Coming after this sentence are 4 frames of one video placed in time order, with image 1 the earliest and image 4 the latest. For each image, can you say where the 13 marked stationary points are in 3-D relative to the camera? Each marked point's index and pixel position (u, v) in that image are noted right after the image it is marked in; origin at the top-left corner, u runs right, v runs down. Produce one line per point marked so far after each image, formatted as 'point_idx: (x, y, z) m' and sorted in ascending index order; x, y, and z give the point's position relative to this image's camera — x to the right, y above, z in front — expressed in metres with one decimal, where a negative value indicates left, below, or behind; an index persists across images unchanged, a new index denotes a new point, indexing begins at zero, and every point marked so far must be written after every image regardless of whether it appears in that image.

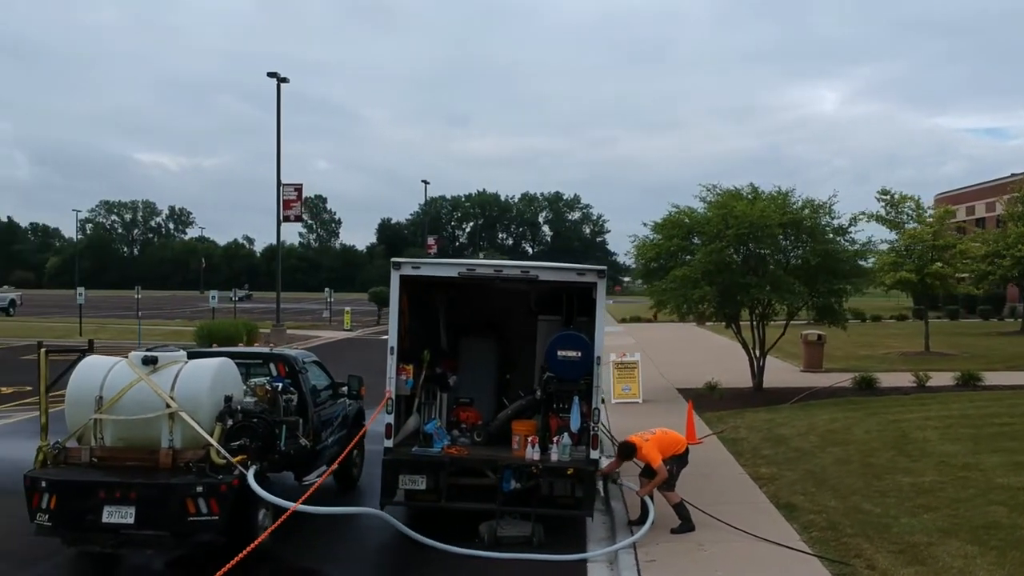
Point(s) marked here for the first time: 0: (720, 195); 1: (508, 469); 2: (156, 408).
0: (+3.4, +1.5, +16.1) m
1: (0.0, -1.4, +7.9) m
2: (-2.5, -0.9, +7.1) m
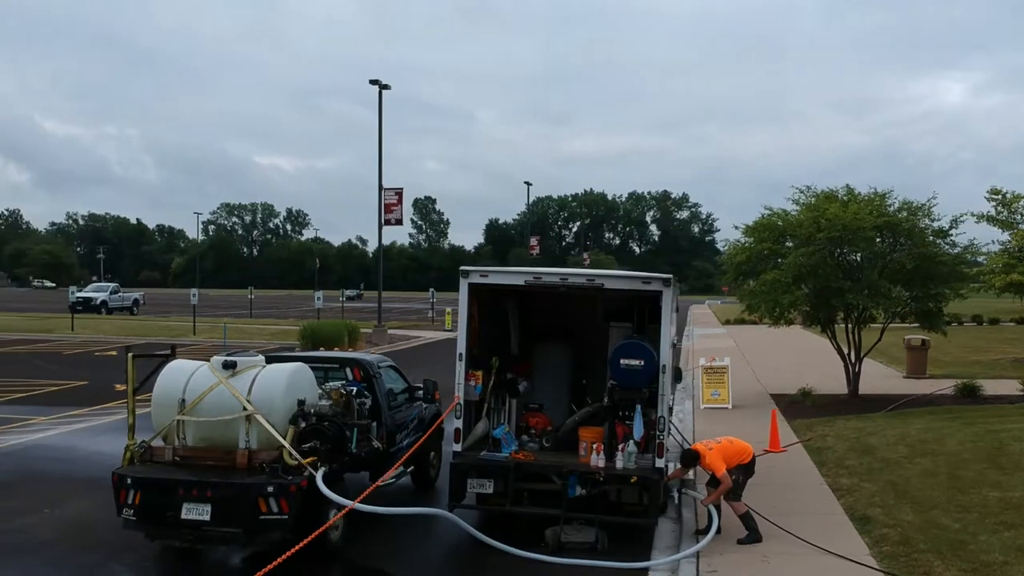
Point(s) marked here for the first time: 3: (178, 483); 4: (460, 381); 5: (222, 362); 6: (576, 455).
0: (+4.8, +1.4, +15.8) m
1: (+0.5, -1.5, +7.9) m
2: (-2.1, -0.9, +7.5) m
3: (-2.4, -1.4, +7.1) m
4: (-0.4, -0.8, +8.3) m
5: (-2.2, -0.6, +7.7) m
6: (+0.5, -1.4, +8.3) m
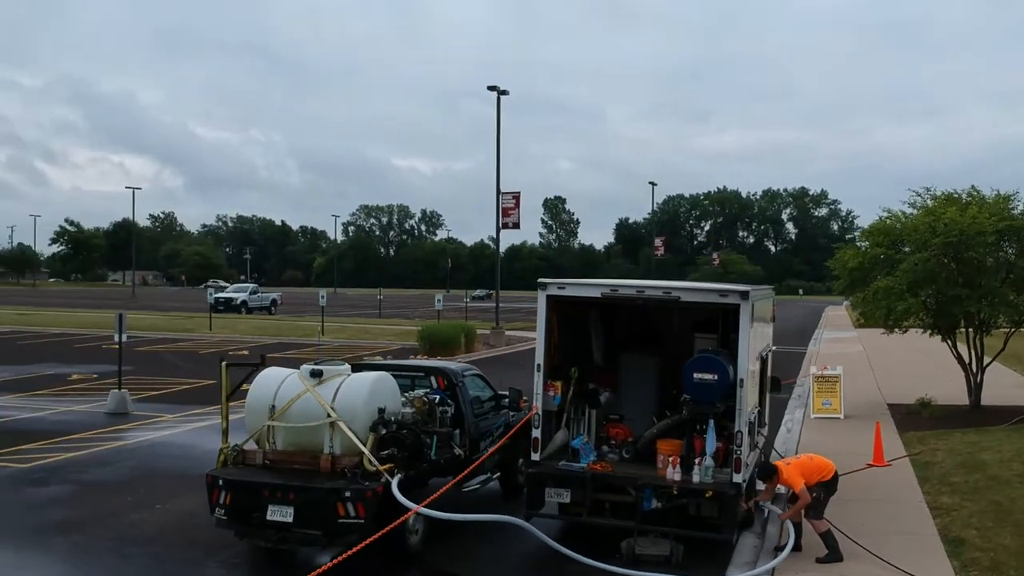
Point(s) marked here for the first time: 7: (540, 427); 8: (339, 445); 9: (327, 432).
0: (+6.4, +1.3, +15.2) m
1: (+1.1, -1.6, +8.0) m
2: (-1.5, -1.0, +7.8) m
3: (-1.8, -1.5, +7.5) m
4: (+0.2, -0.9, +8.5) m
5: (-1.6, -0.7, +8.1) m
6: (+1.2, -1.5, +8.3) m
7: (+0.2, -1.2, +8.5) m
8: (-1.4, -1.2, +7.8) m
9: (-1.5, -1.1, +7.8) m
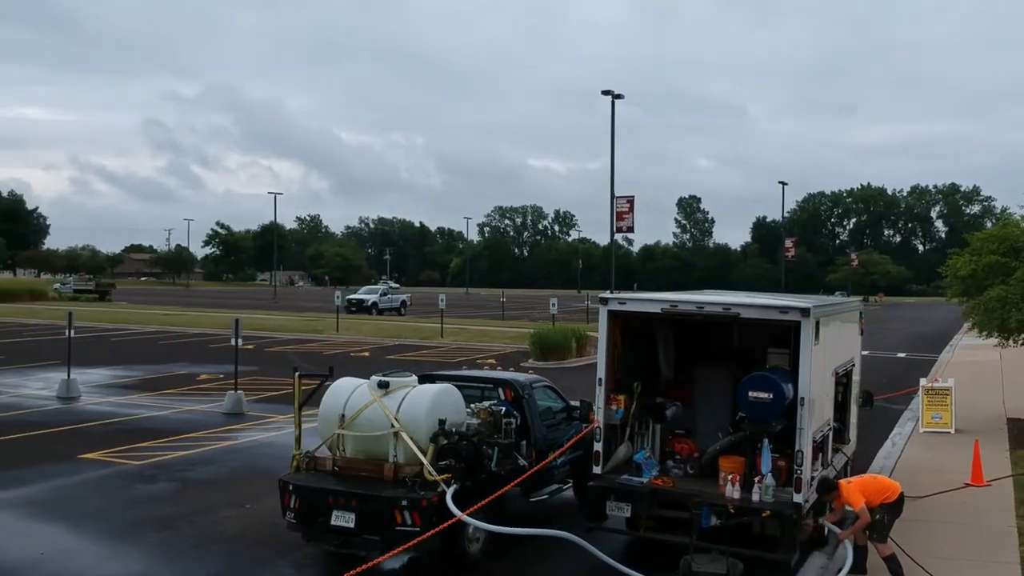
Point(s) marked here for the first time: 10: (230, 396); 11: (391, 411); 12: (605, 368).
0: (+7.8, +1.2, +14.3) m
1: (+1.5, -1.7, +7.9) m
2: (-1.1, -1.1, +8.2) m
3: (-1.4, -1.6, +7.9) m
4: (+0.7, -1.0, +8.5) m
5: (-1.1, -0.8, +8.5) m
6: (+1.7, -1.6, +8.3) m
7: (+0.8, -1.3, +8.6) m
8: (-0.9, -1.4, +8.1) m
9: (-1.0, -1.3, +8.2) m
10: (-4.7, -1.8, +16.5) m
11: (-1.0, -1.0, +8.2) m
12: (+0.8, -0.7, +8.6) m
